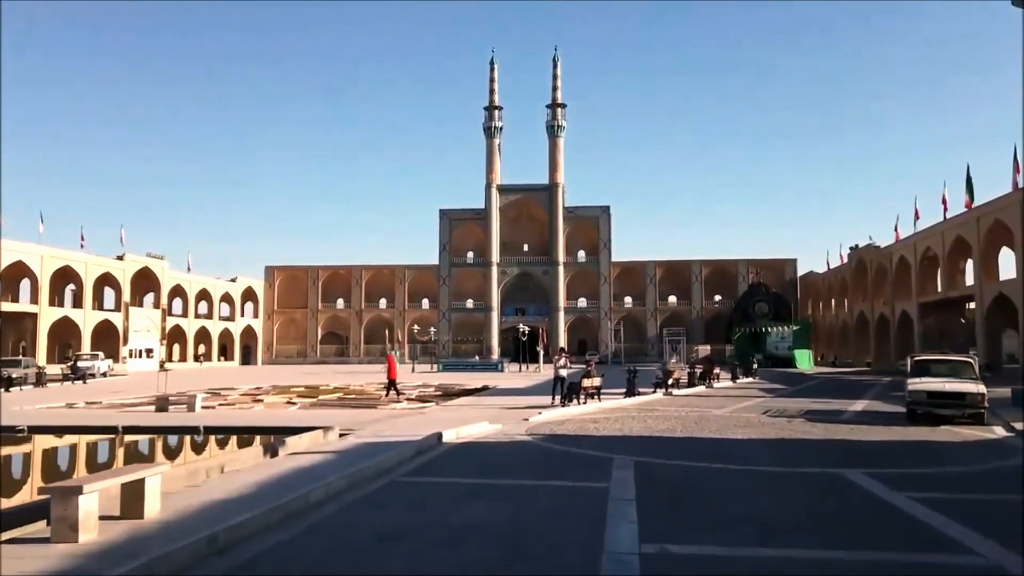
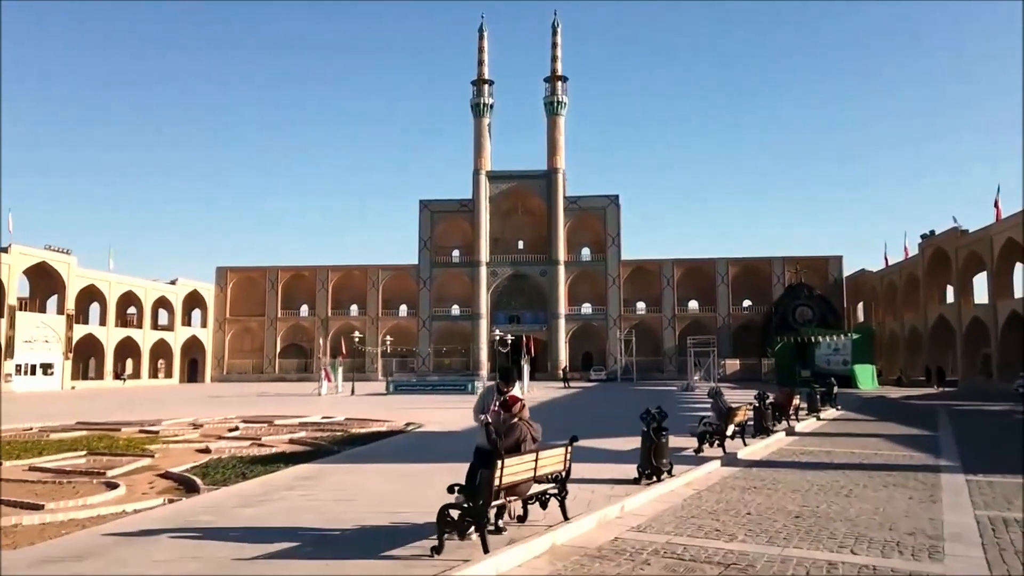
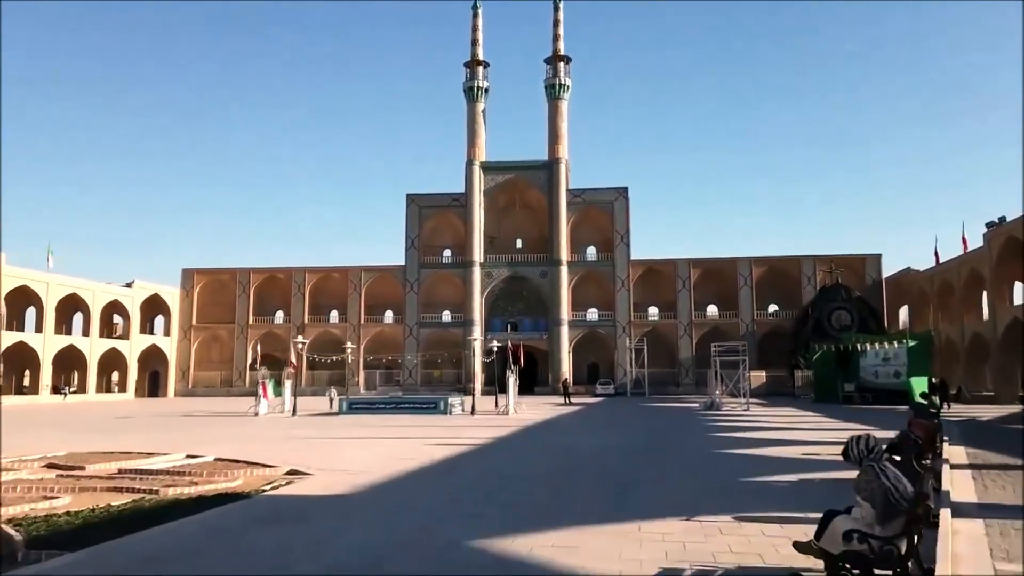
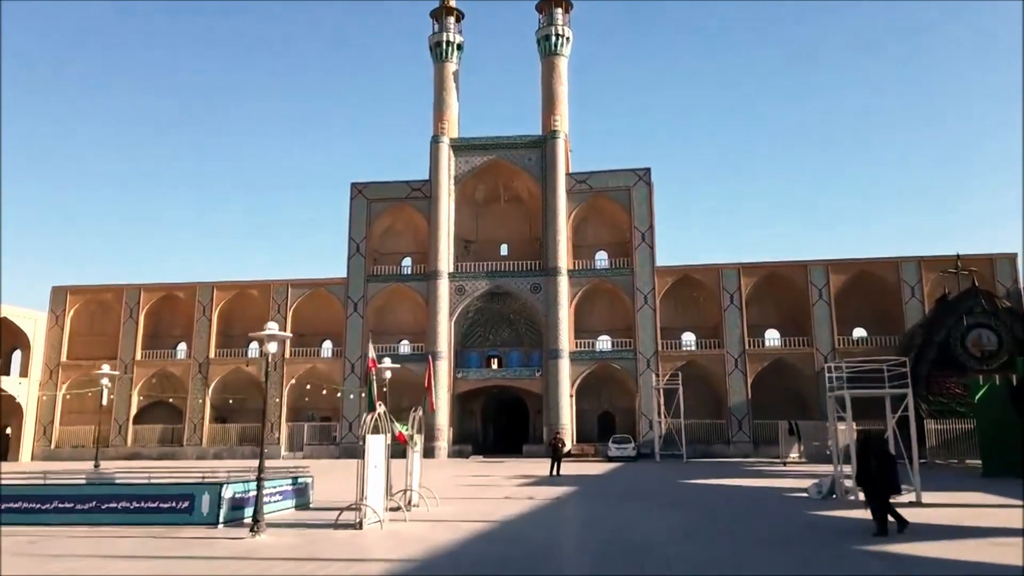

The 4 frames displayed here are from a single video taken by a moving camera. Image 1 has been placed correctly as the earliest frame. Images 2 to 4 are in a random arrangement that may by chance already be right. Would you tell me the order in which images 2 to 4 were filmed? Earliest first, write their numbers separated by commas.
2, 3, 4
